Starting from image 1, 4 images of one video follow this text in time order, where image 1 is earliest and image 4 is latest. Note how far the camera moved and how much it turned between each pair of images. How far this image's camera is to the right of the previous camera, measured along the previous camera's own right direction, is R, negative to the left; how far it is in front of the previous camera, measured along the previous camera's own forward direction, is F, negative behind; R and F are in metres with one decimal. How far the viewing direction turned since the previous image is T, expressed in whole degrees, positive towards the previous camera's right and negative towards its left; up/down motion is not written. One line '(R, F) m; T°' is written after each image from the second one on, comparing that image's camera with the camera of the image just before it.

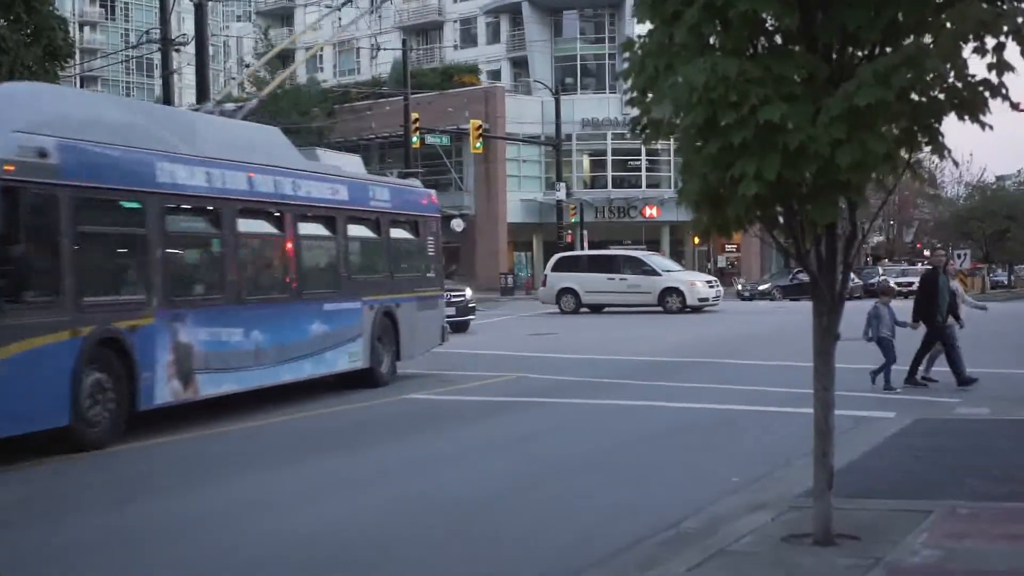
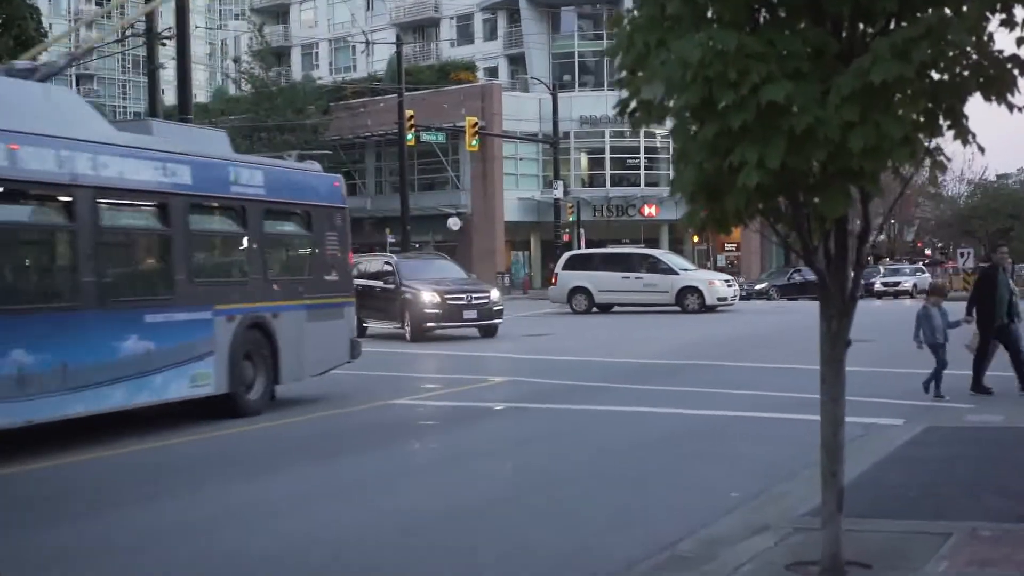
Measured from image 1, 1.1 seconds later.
(+0.1, +0.7) m; 0°
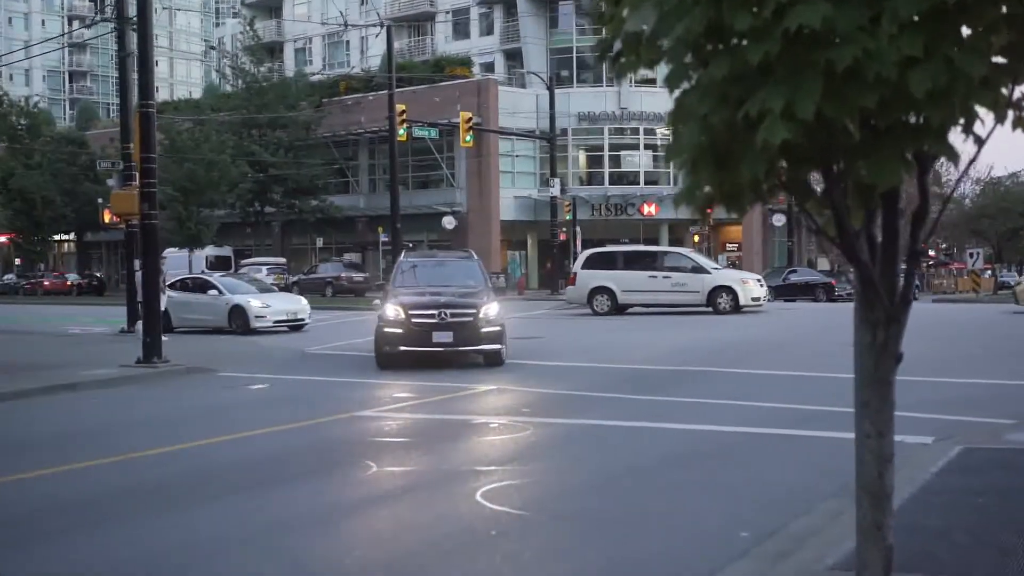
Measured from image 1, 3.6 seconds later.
(+0.2, +1.4) m; 0°
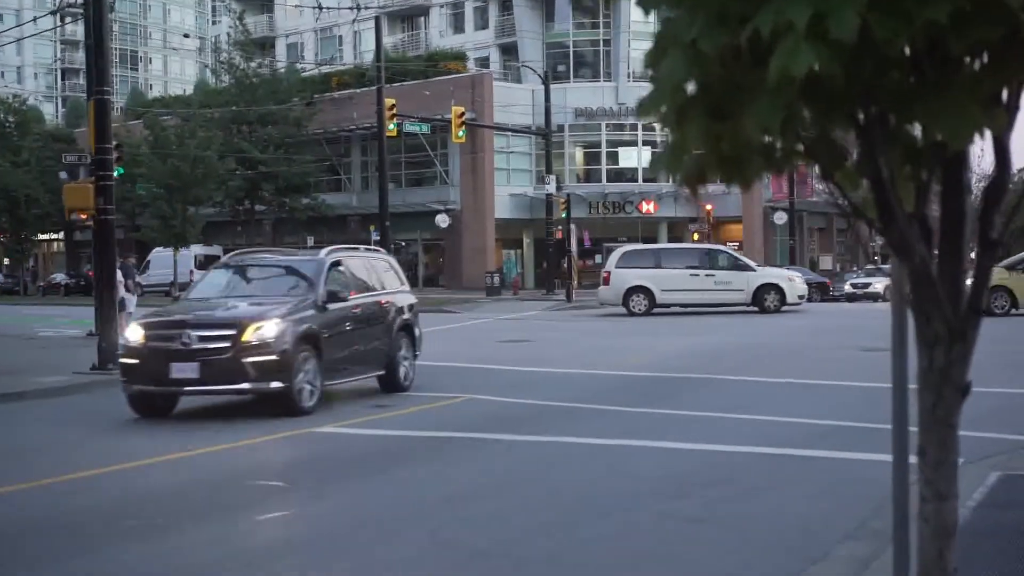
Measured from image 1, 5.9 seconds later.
(+0.2, +1.3) m; 0°
